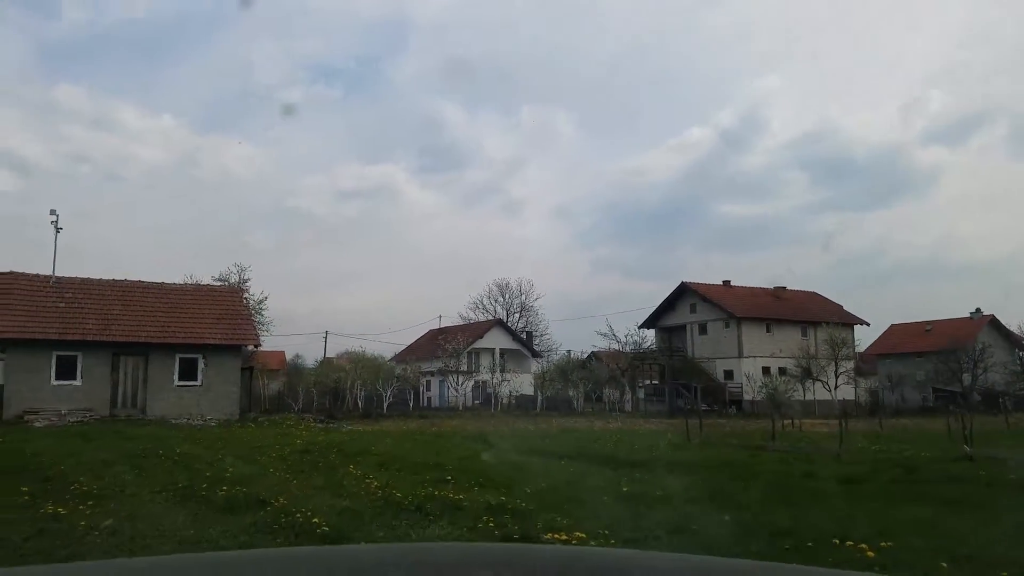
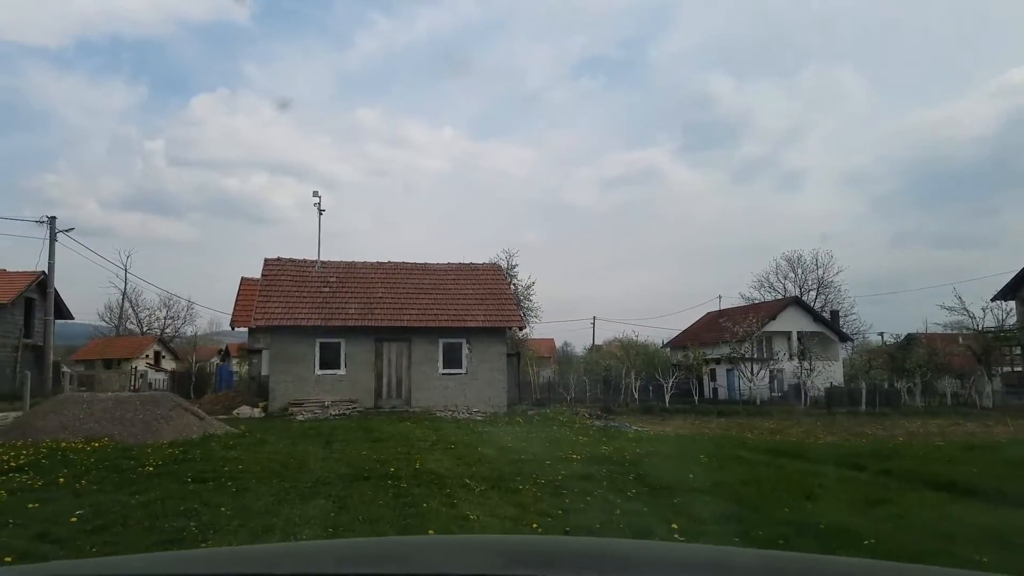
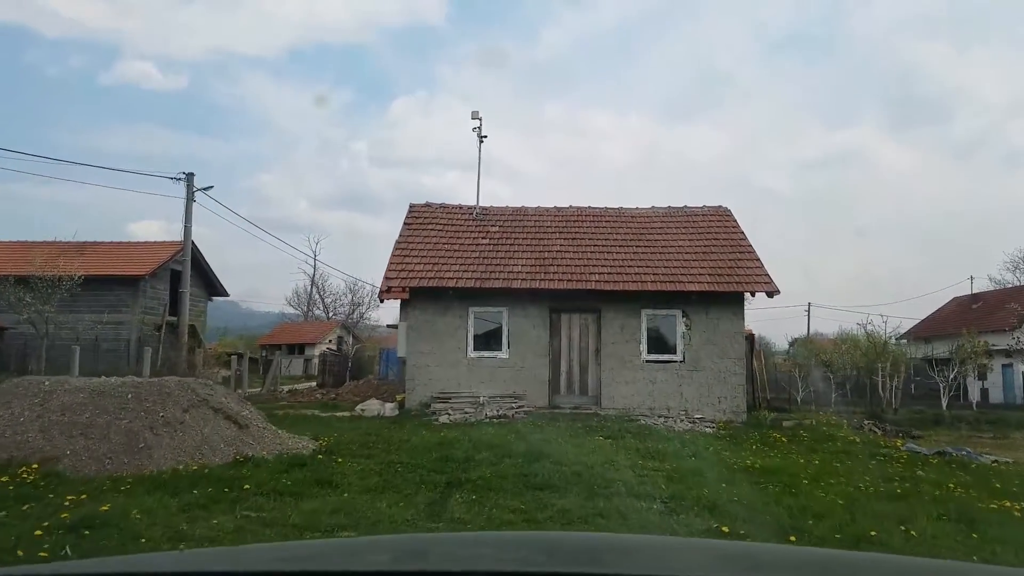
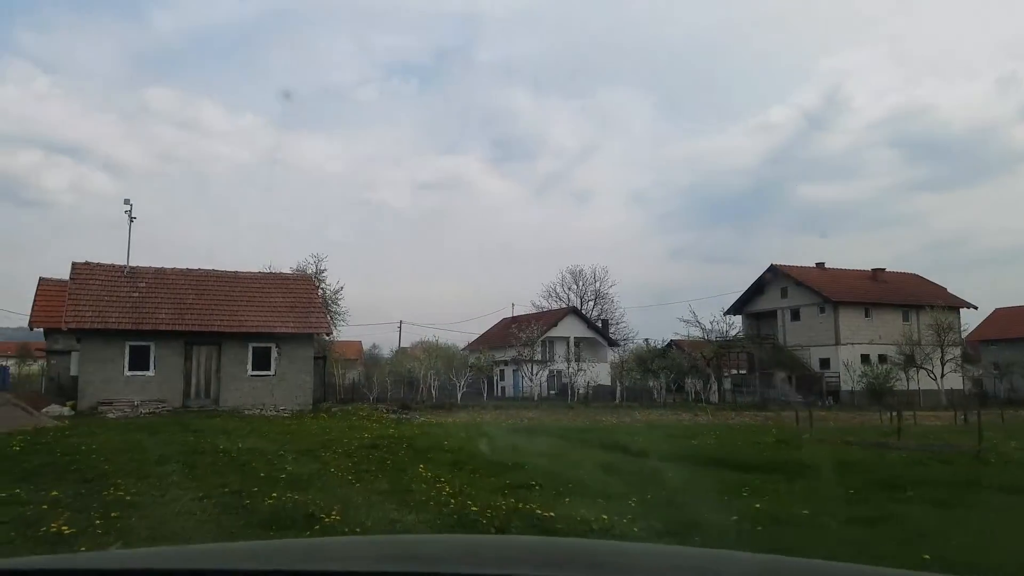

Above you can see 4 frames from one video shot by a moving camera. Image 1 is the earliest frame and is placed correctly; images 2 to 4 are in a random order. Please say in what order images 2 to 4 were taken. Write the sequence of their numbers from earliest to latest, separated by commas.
4, 2, 3
